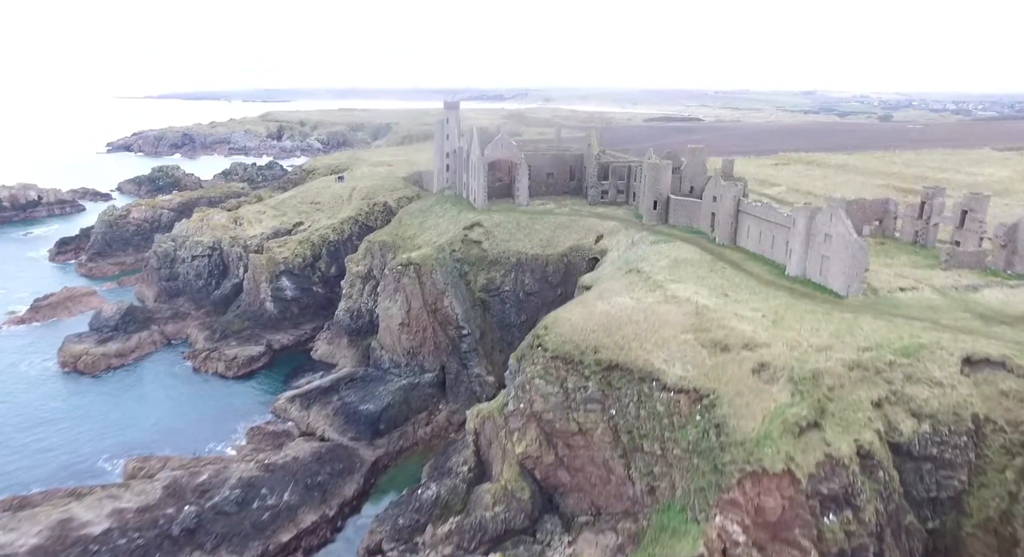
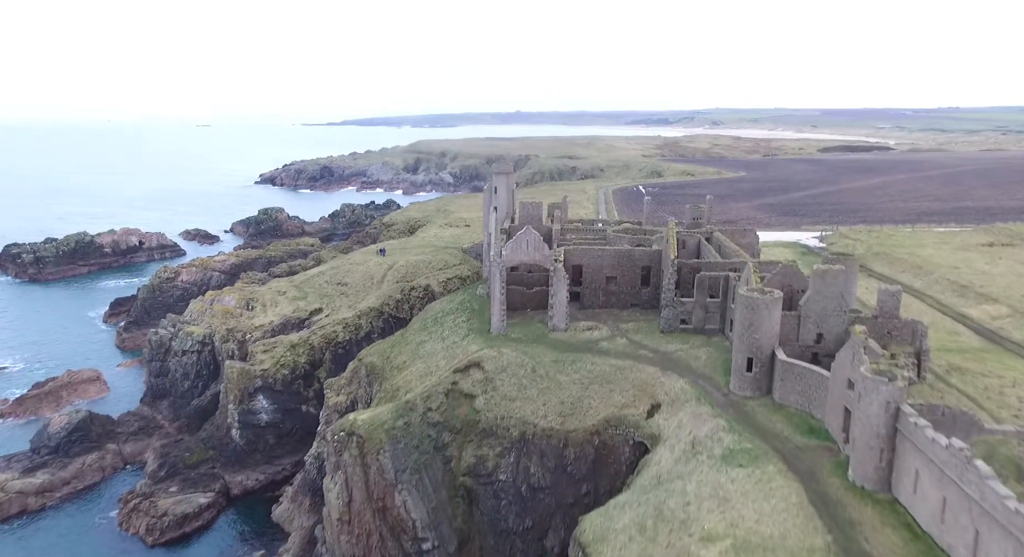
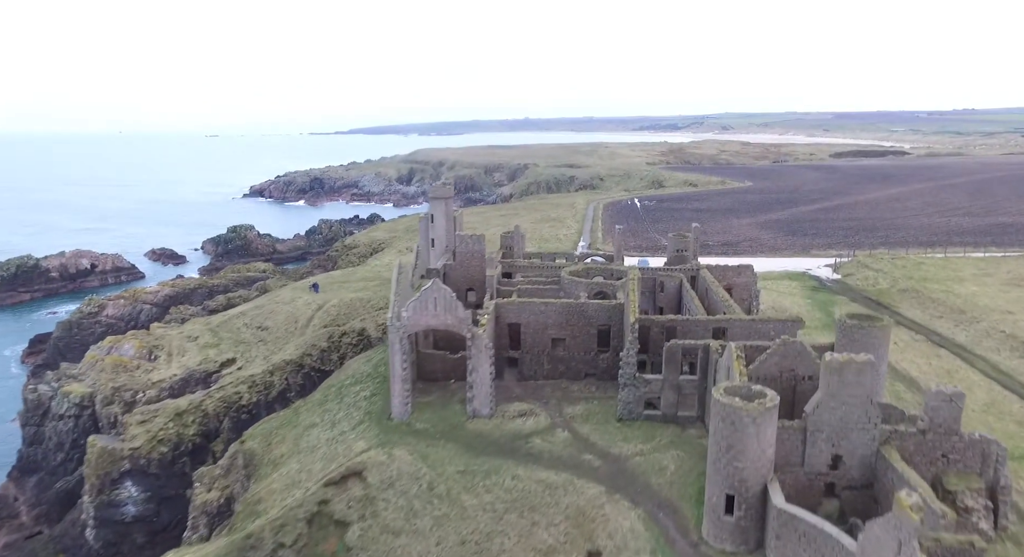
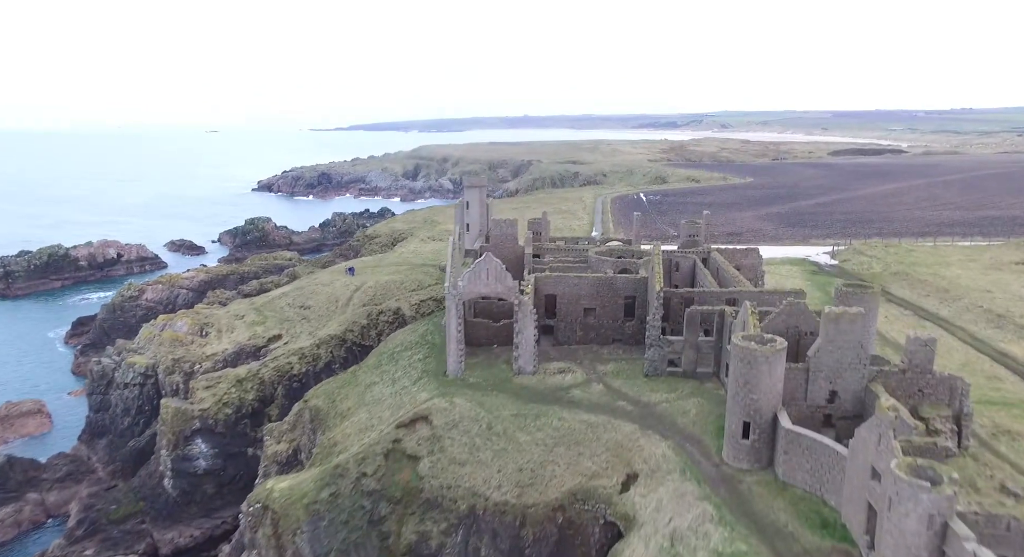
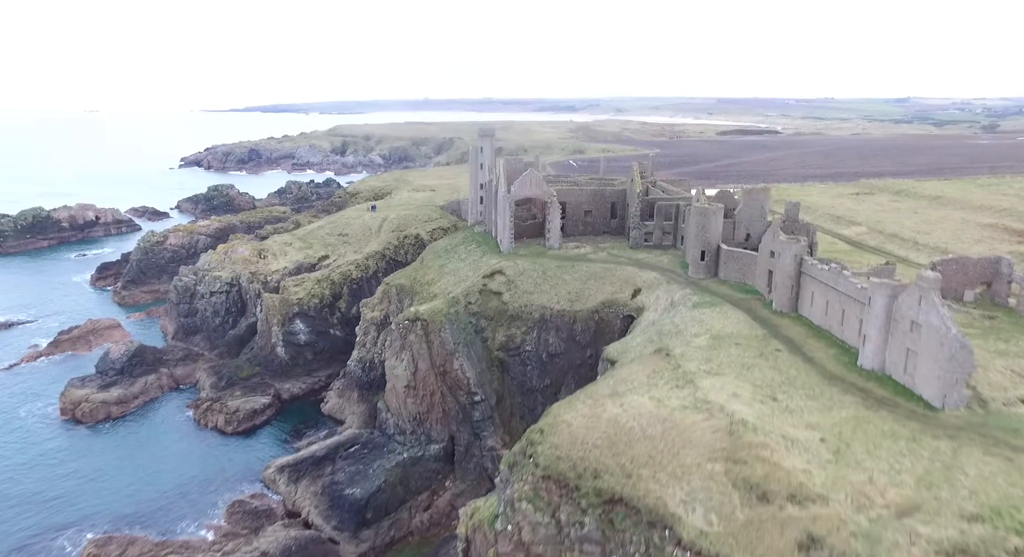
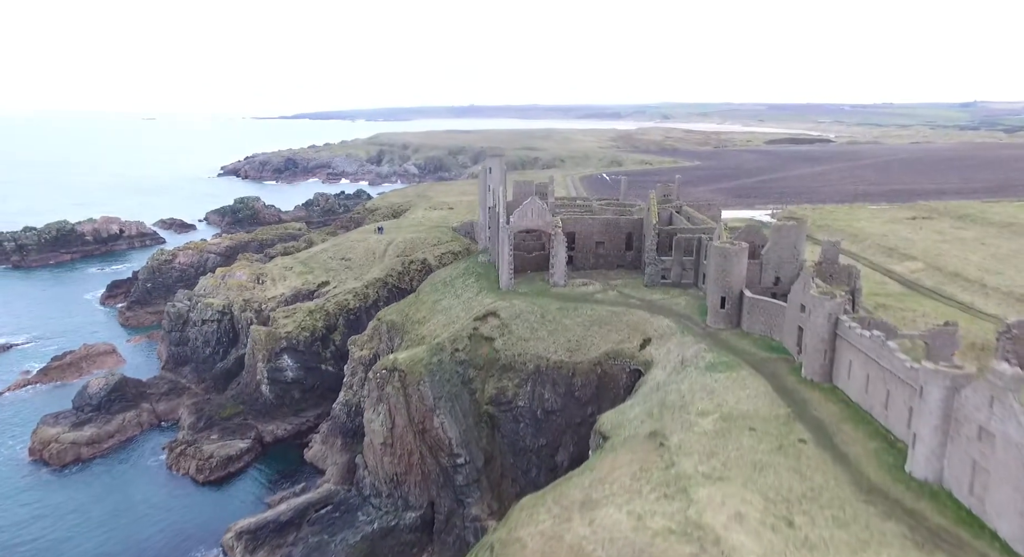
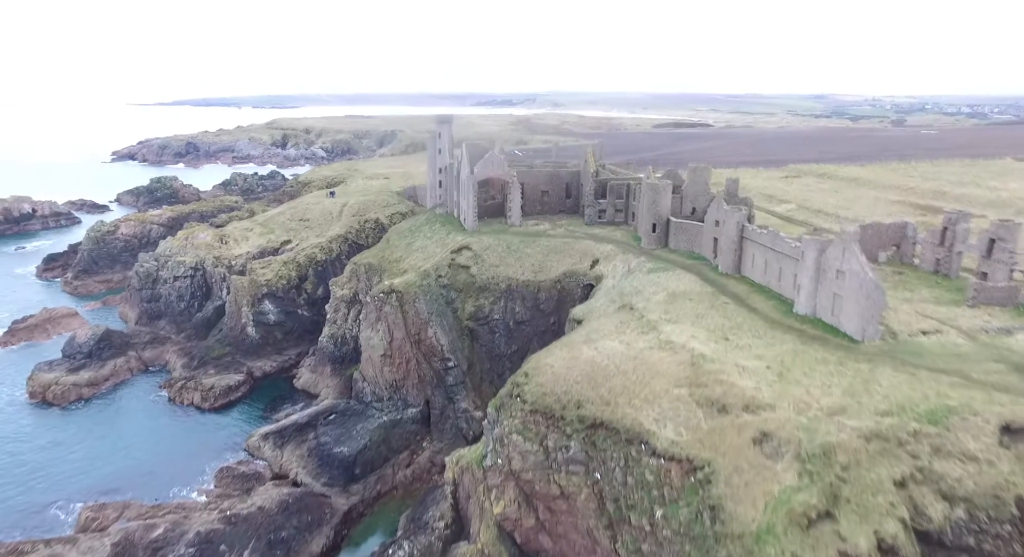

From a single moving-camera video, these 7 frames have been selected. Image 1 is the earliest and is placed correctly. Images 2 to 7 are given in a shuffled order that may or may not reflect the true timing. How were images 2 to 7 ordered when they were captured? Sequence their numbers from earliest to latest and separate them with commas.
7, 5, 6, 2, 4, 3
